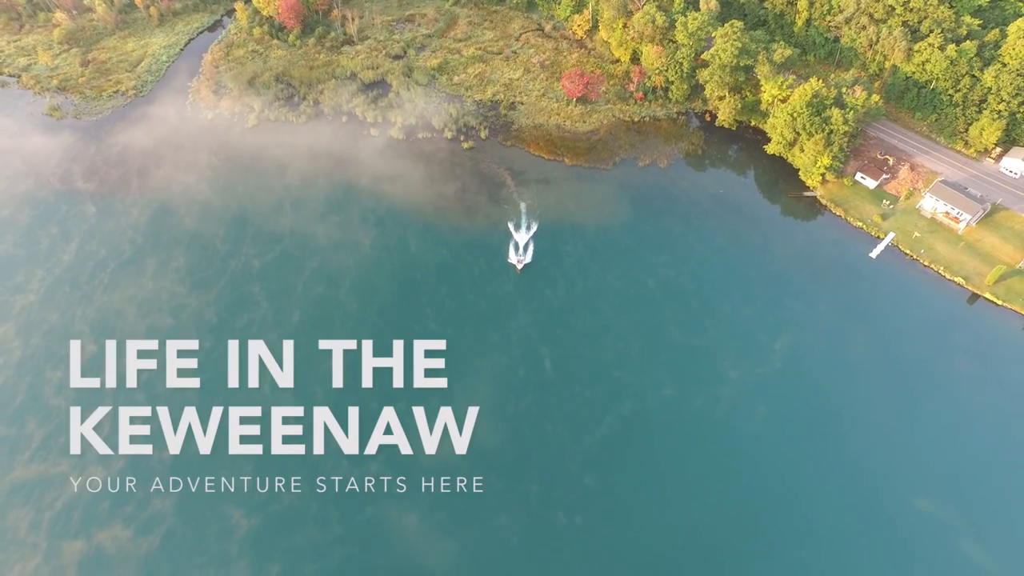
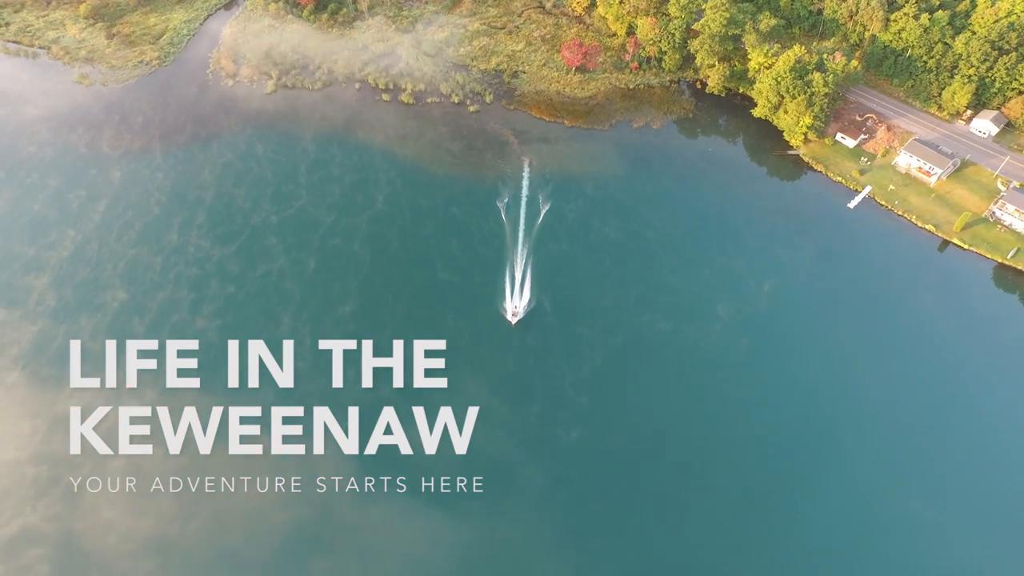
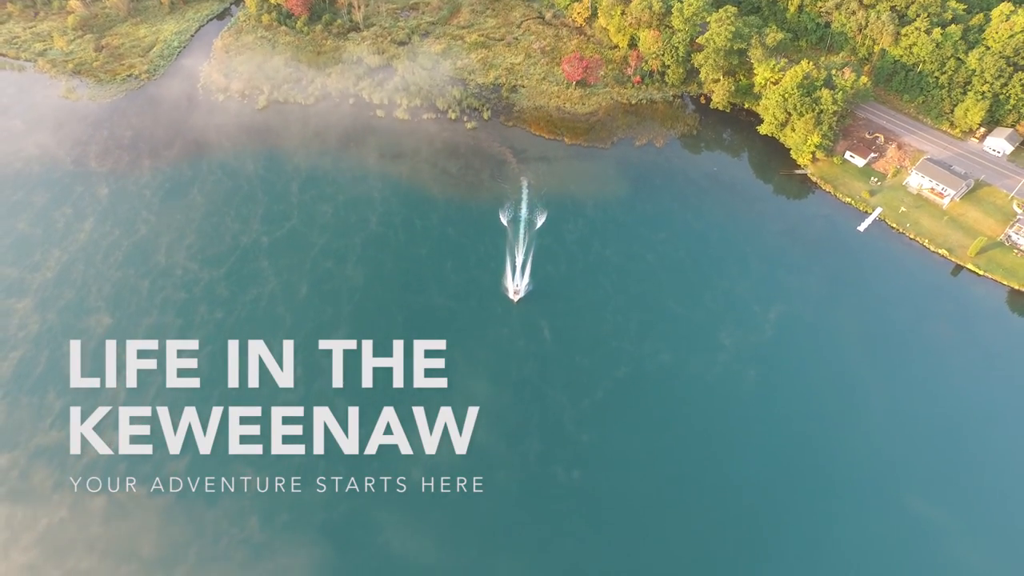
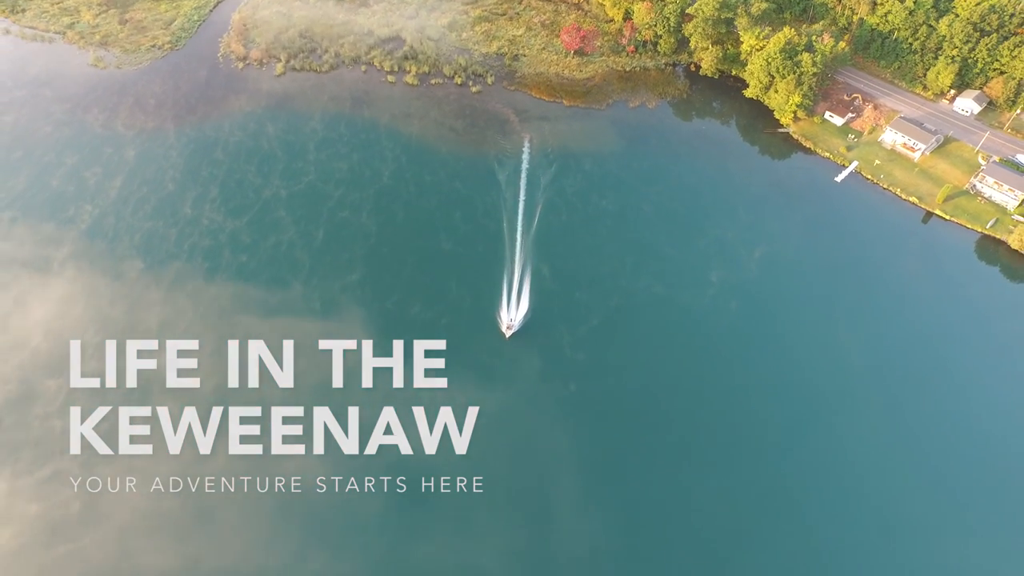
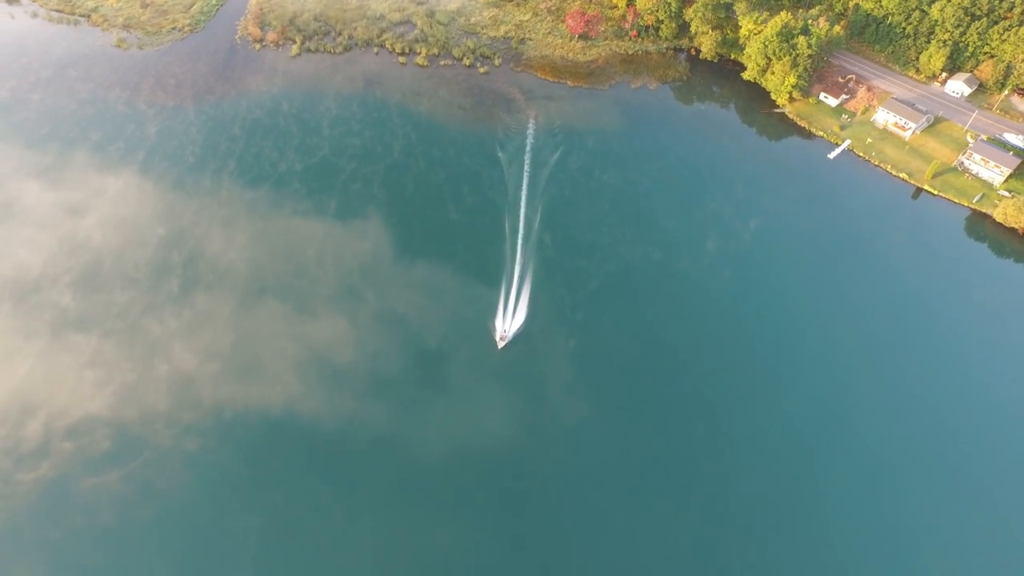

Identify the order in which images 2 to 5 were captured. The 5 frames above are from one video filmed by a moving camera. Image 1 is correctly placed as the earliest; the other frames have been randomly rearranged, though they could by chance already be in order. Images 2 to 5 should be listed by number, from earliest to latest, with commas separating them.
3, 2, 4, 5
